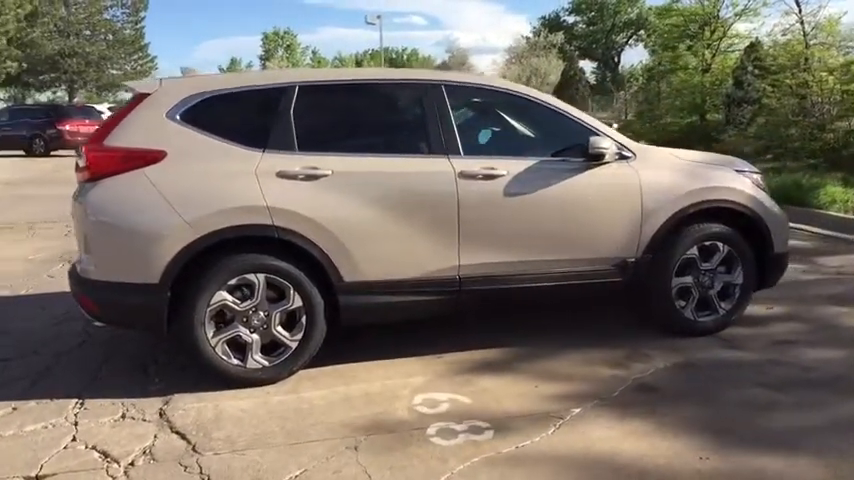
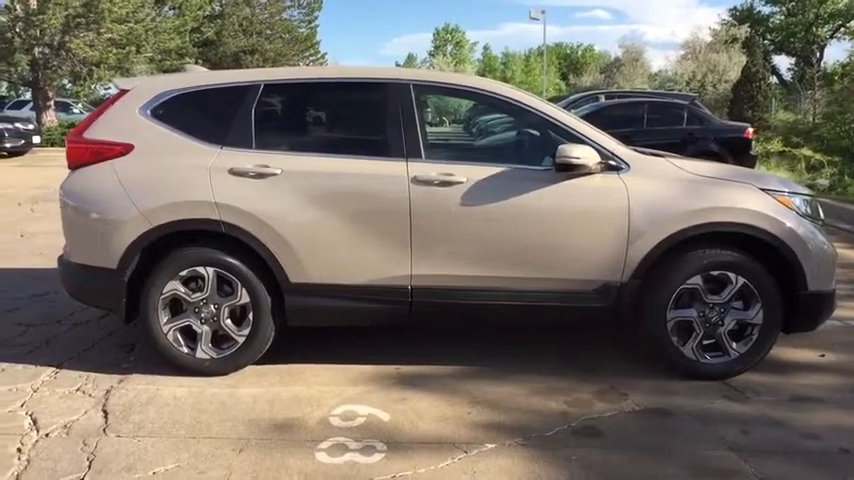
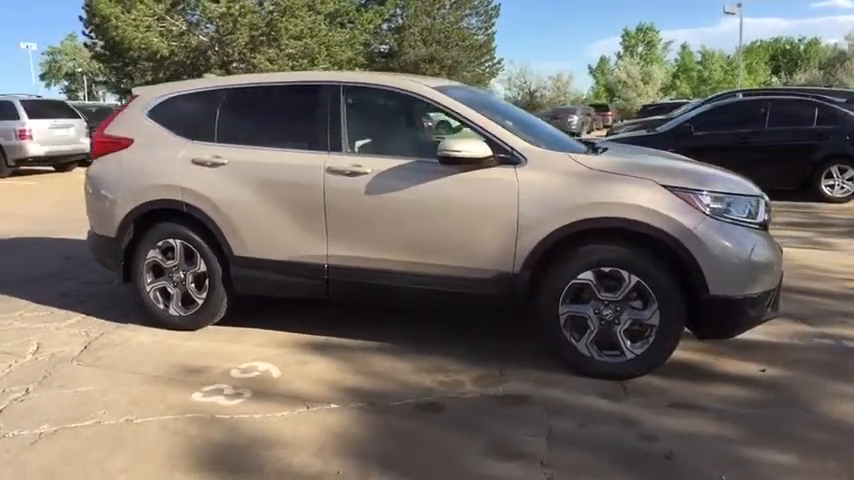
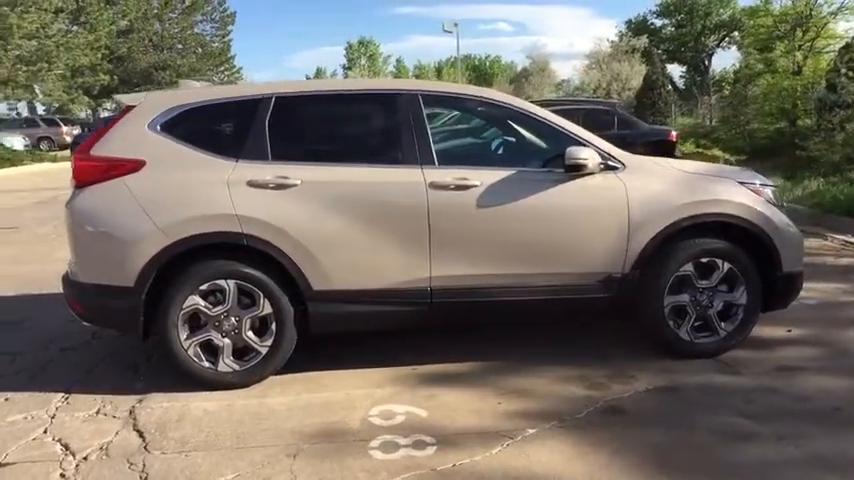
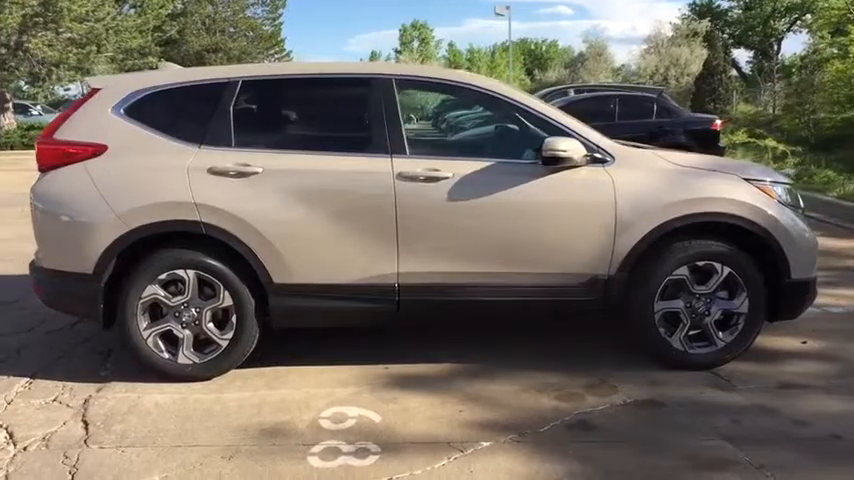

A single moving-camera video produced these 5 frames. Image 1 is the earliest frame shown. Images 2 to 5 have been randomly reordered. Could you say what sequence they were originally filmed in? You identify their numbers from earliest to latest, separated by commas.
4, 5, 2, 3
